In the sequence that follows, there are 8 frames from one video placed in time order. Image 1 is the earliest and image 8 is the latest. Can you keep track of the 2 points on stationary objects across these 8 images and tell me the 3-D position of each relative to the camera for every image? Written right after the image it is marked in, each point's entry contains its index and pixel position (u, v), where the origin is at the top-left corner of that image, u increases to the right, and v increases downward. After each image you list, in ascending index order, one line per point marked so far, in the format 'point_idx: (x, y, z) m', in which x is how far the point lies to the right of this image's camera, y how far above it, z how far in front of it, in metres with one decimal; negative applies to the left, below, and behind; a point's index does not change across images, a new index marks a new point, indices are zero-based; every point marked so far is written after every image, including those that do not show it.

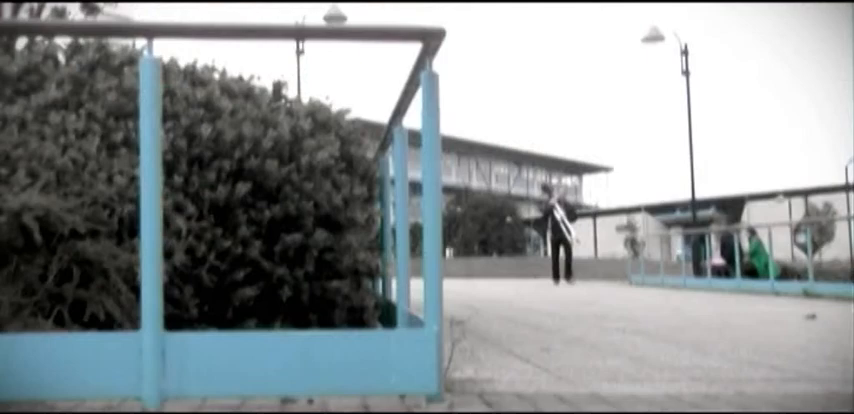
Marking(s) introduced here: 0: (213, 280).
0: (-1.6, -0.6, +7.6) m
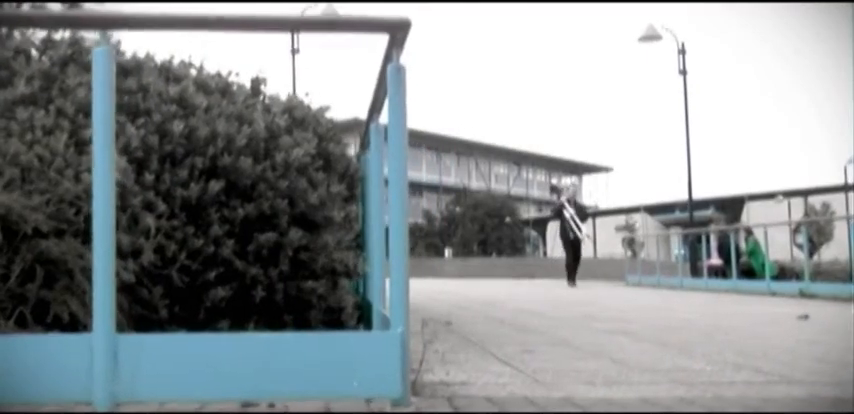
0: (-1.8, -0.5, +7.5) m
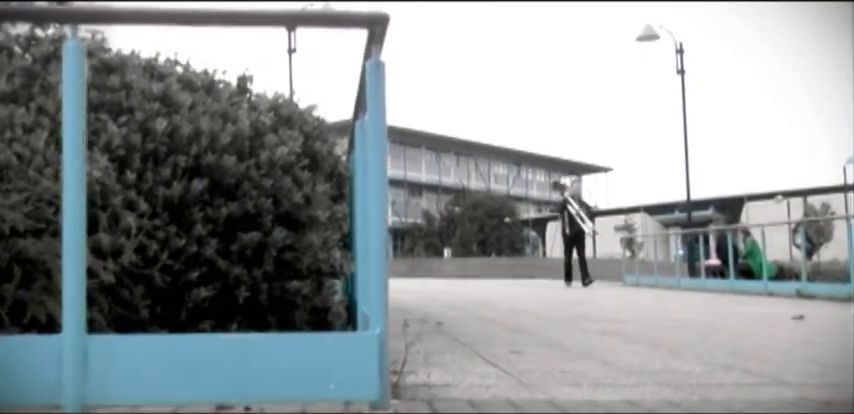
0: (-1.9, -0.5, +7.3) m
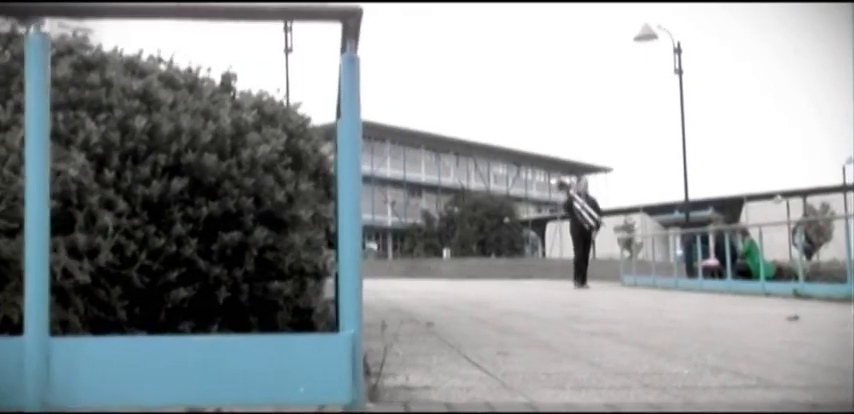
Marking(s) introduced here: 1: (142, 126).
0: (-2.0, -0.5, +7.2) m
1: (-2.1, +0.6, +7.5) m
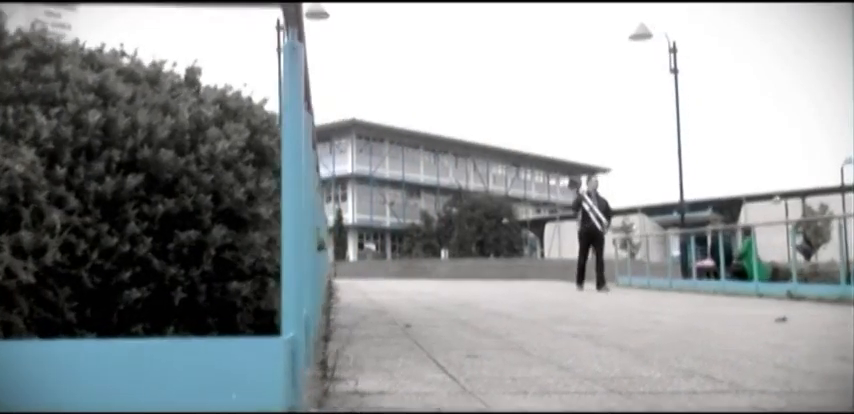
0: (-2.3, -0.5, +7.0) m
1: (-2.4, +0.6, +7.3) m
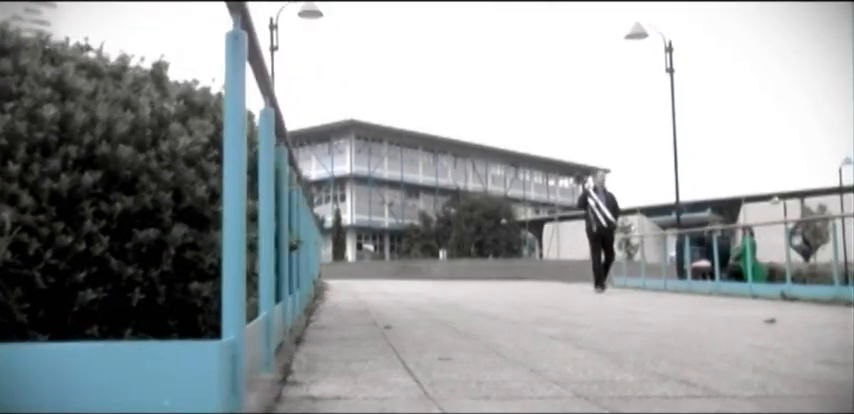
0: (-2.5, -0.5, +6.7) m
1: (-2.6, +0.6, +7.0) m
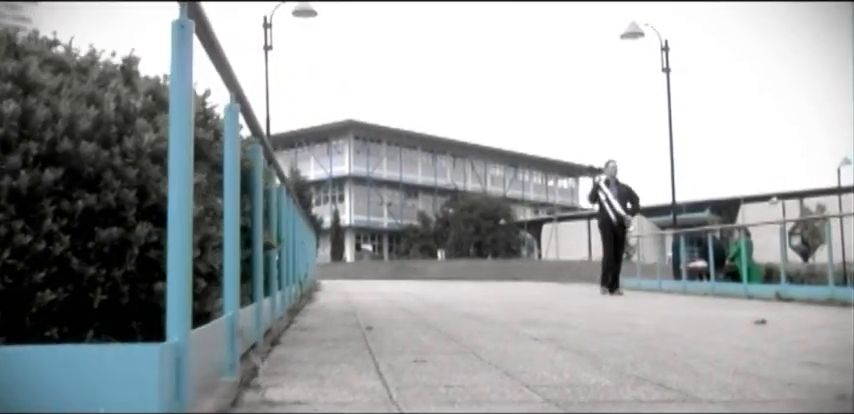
0: (-2.7, -0.5, +6.5) m
1: (-2.8, +0.7, +6.8) m
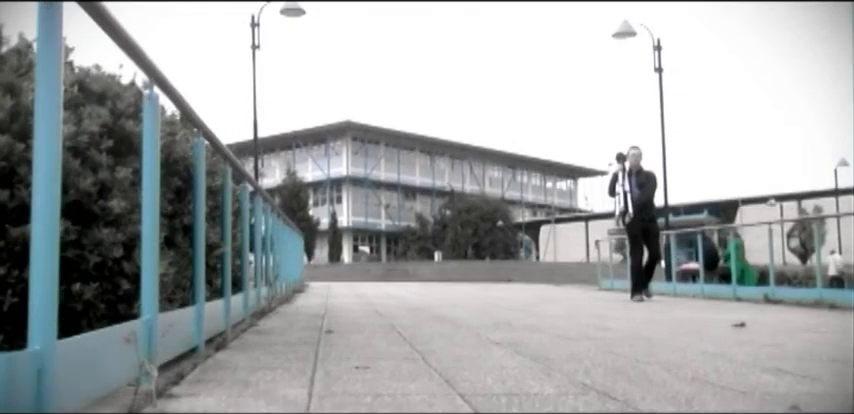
0: (-3.1, -0.5, +6.1) m
1: (-3.2, +0.7, +6.4) m
